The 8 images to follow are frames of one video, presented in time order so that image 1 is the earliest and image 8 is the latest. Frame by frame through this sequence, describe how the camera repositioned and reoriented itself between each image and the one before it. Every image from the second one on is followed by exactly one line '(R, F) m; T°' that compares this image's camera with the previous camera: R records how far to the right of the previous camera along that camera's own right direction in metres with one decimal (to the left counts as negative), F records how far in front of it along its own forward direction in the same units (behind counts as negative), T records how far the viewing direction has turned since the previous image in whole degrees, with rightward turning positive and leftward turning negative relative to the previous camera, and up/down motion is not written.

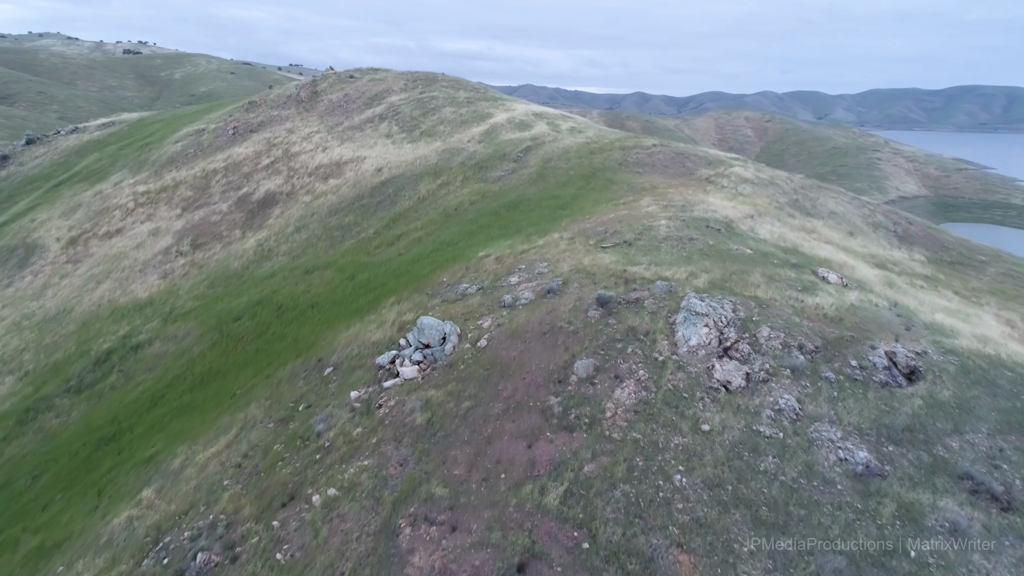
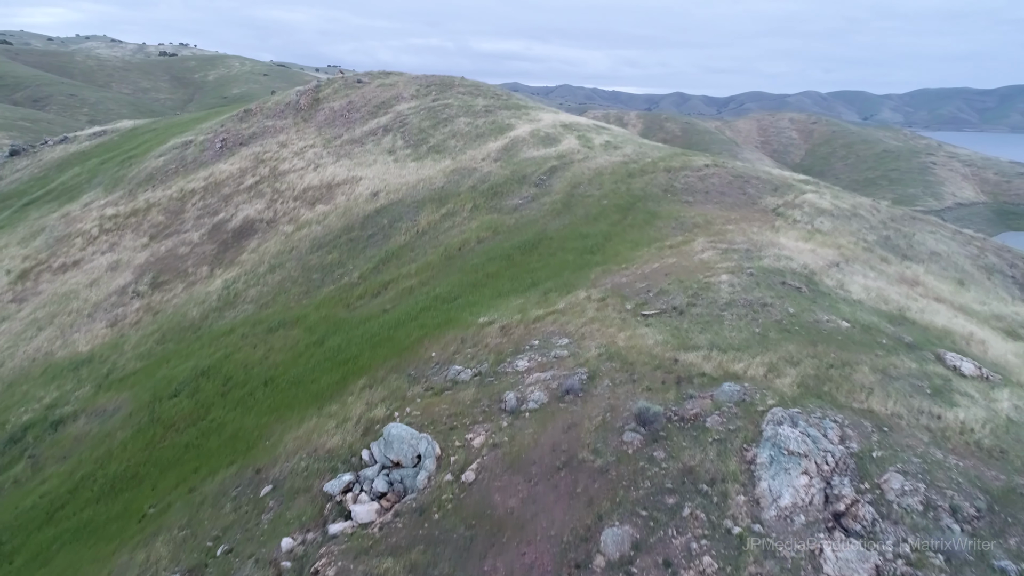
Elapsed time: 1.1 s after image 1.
(+0.7, +6.7) m; -3°
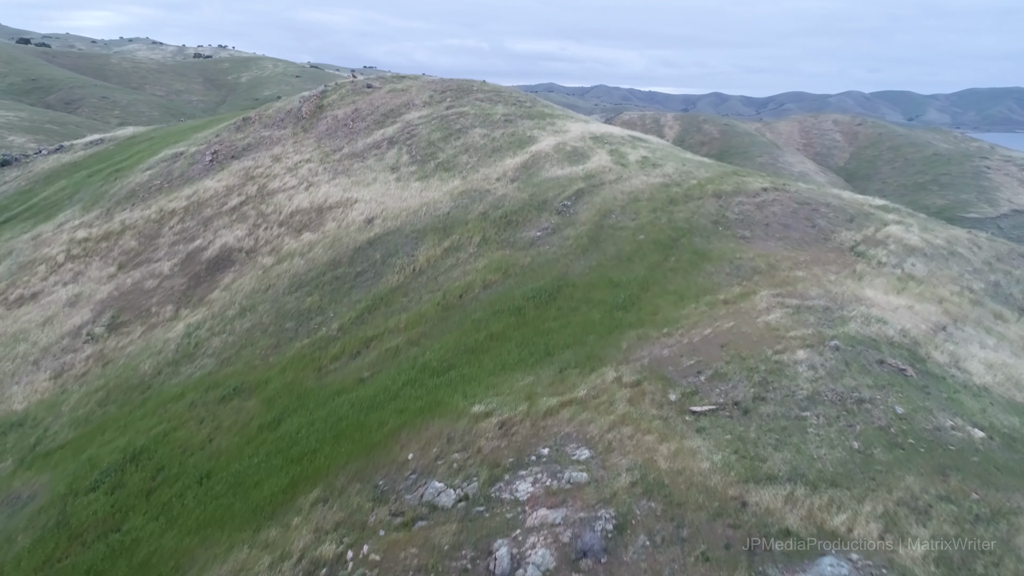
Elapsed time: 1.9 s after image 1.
(+0.6, +5.2) m; -3°
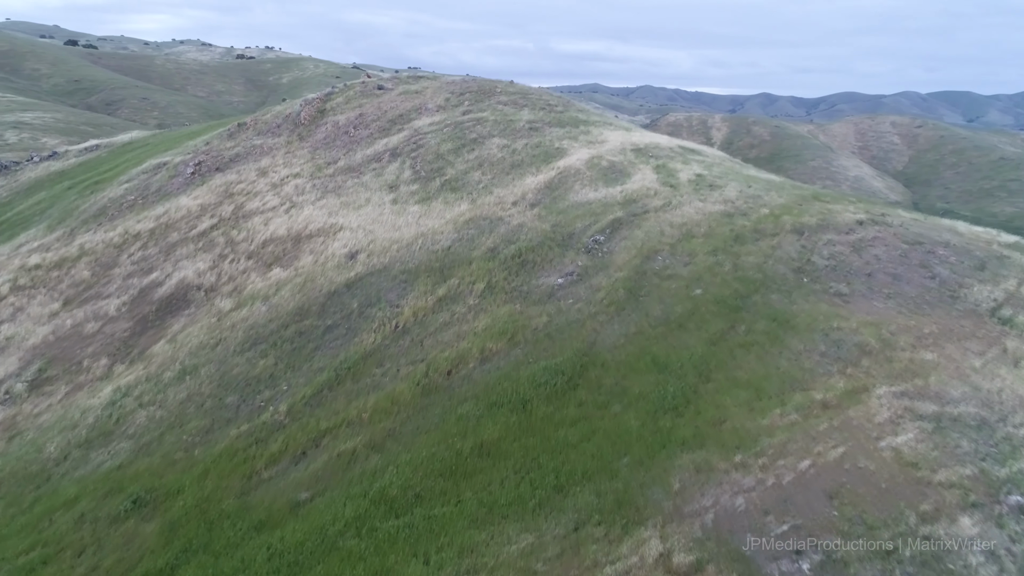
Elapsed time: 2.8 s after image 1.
(+0.8, +5.9) m; -3°
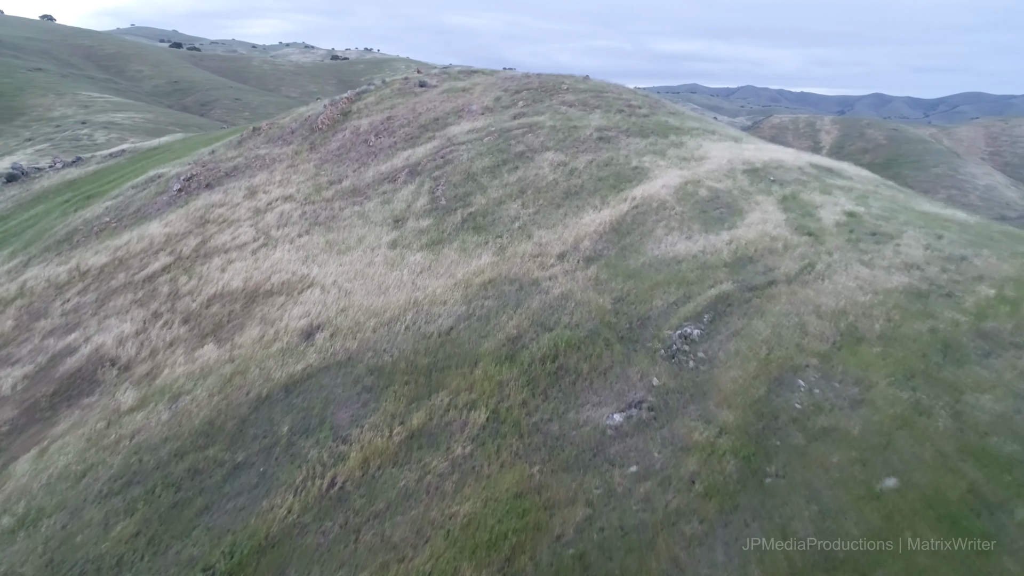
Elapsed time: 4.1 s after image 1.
(+1.0, +8.3) m; -7°
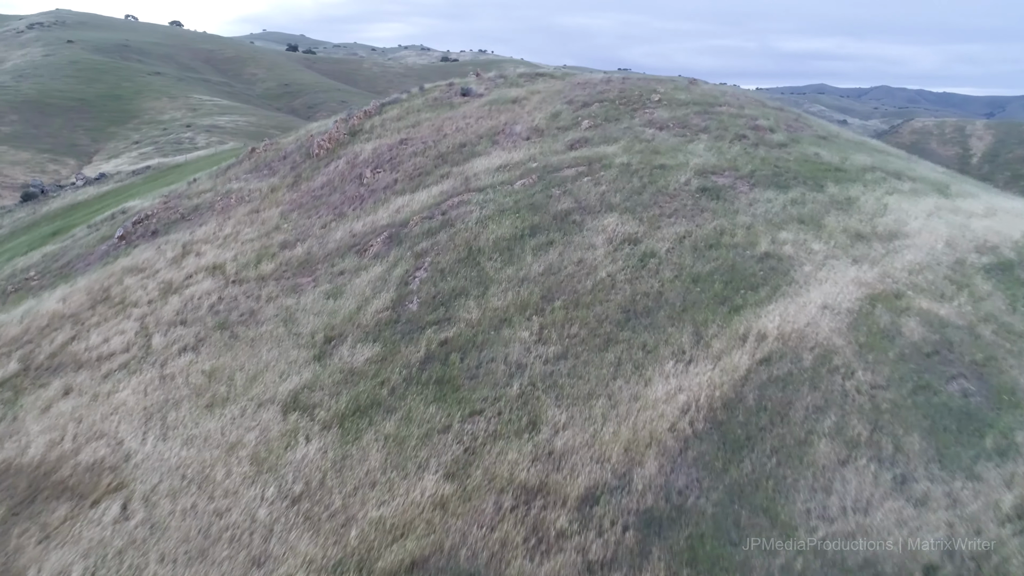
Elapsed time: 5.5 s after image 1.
(+1.3, +9.0) m; -9°
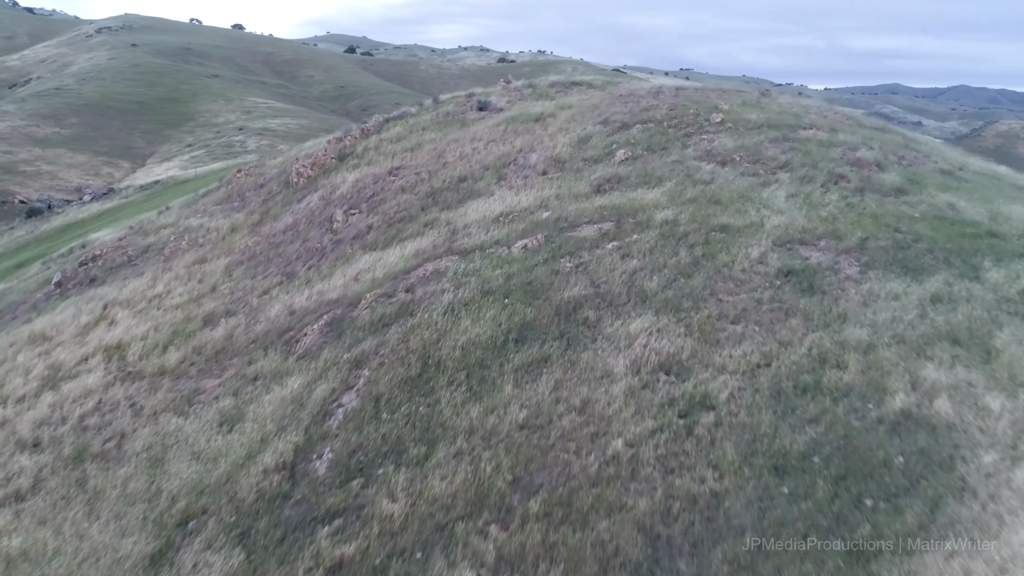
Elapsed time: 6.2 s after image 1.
(+0.9, +4.4) m; -4°
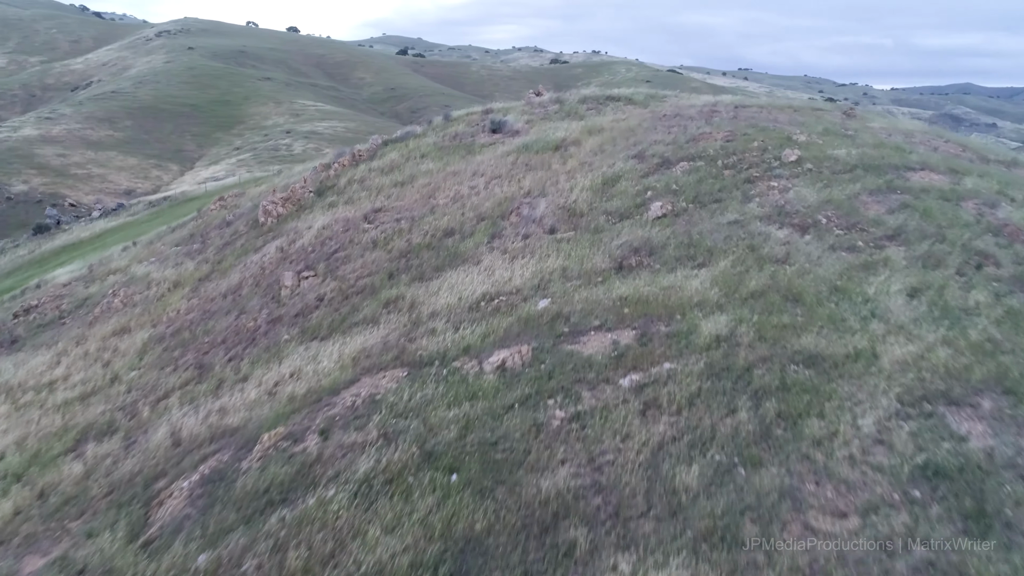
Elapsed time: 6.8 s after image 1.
(+0.8, +3.5) m; -4°
